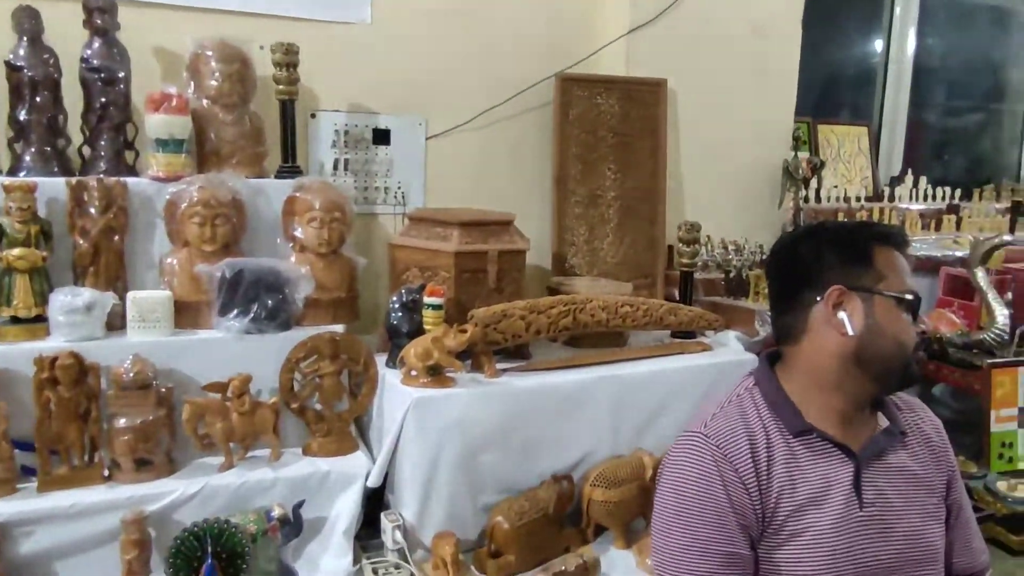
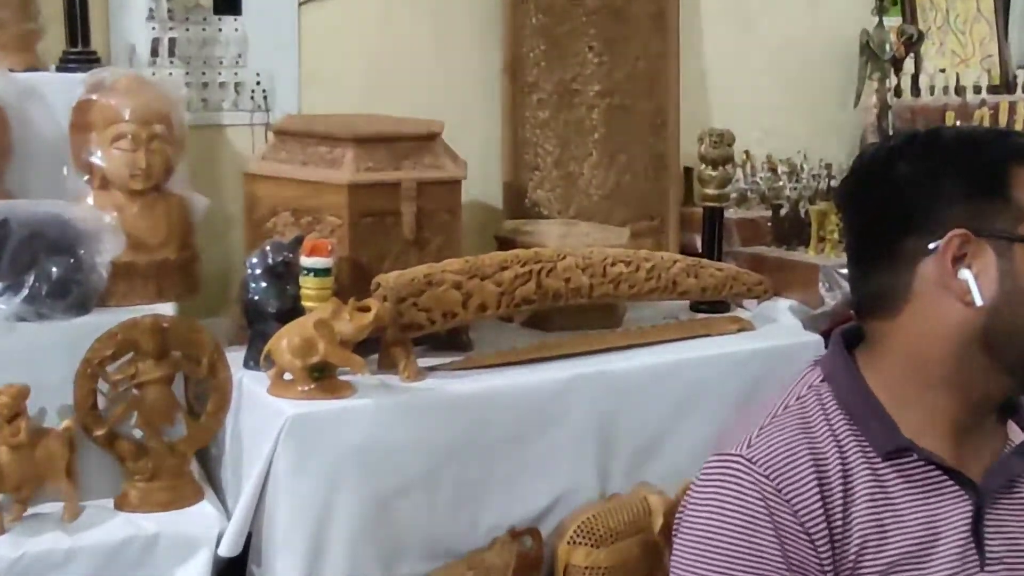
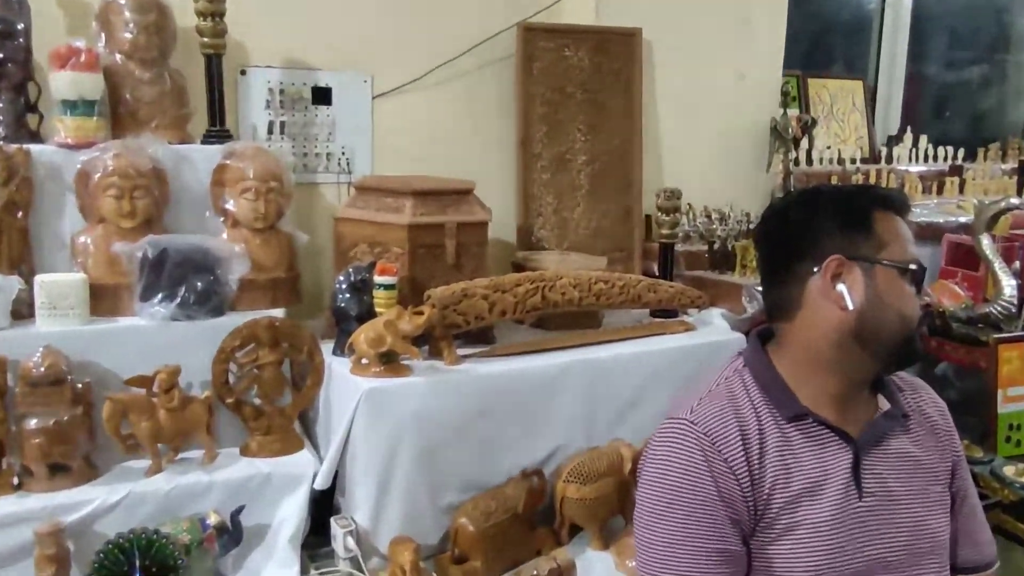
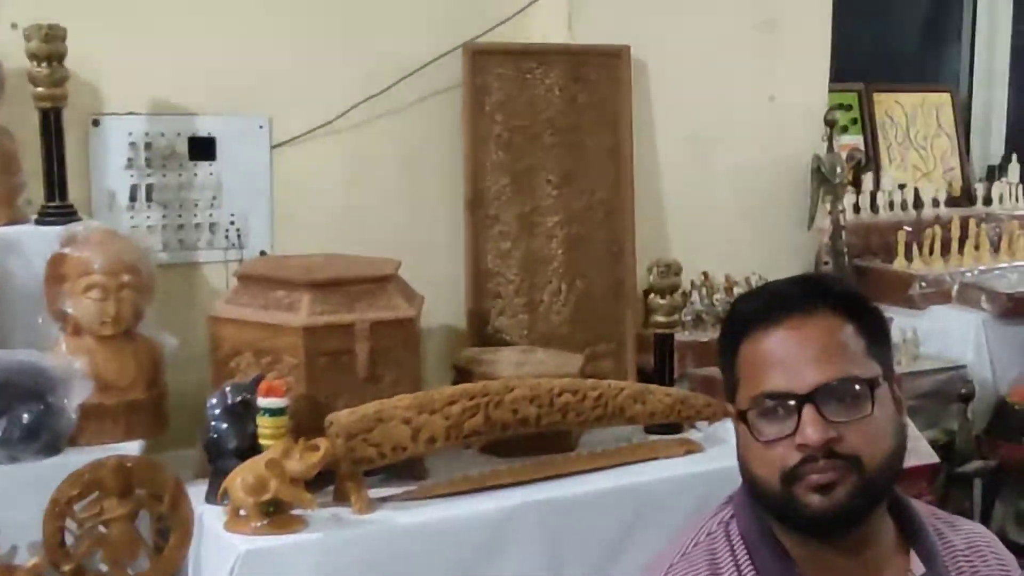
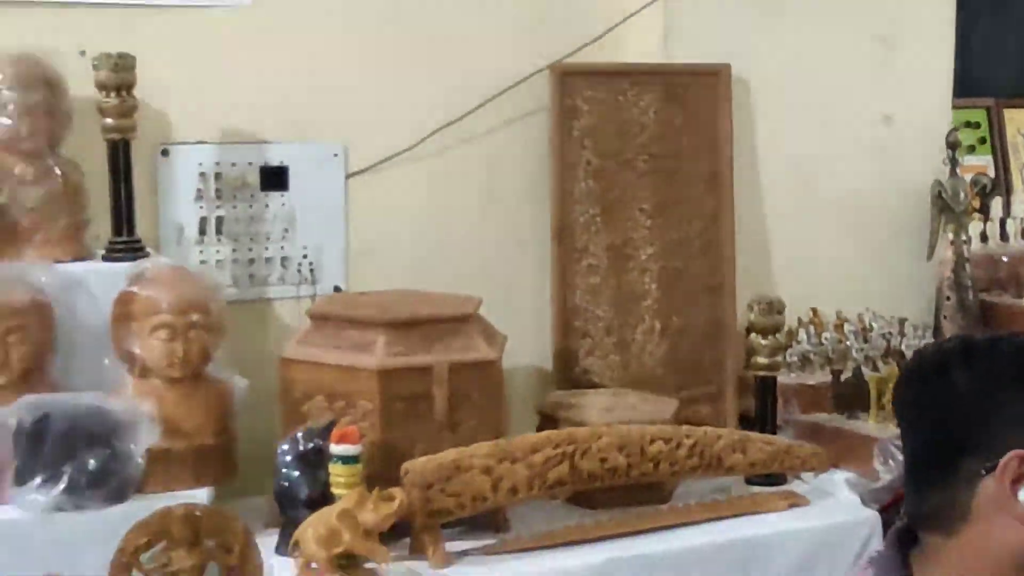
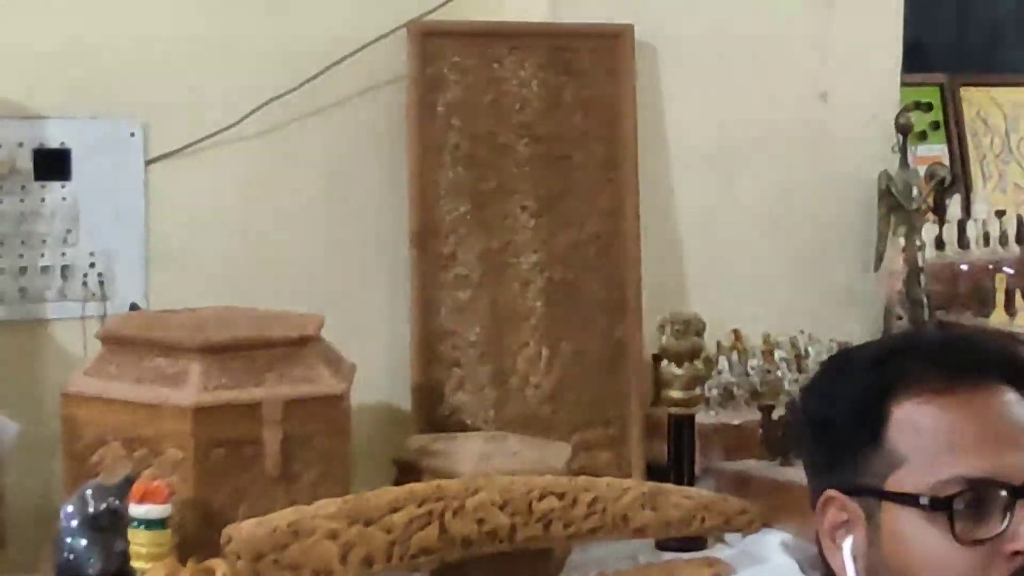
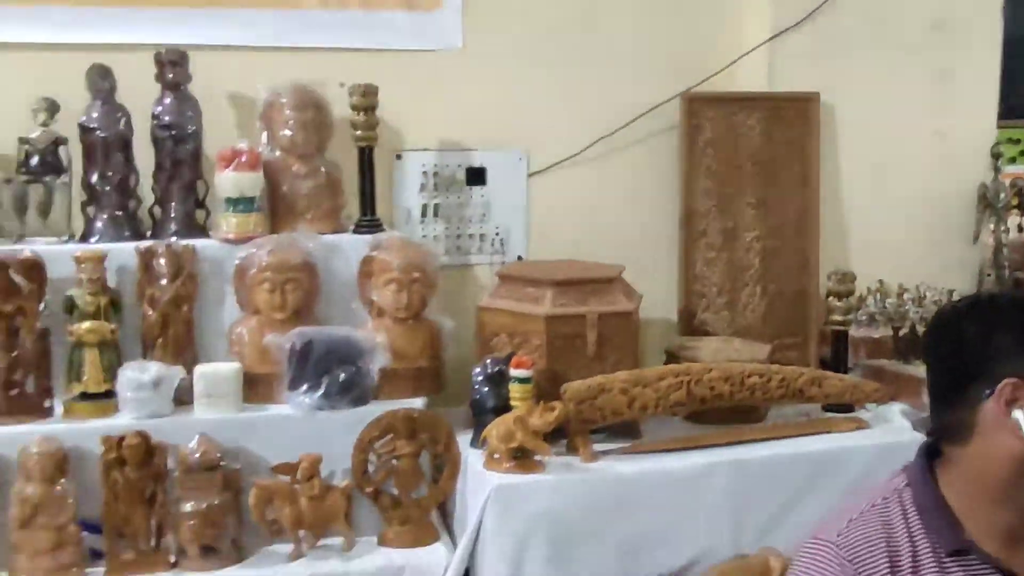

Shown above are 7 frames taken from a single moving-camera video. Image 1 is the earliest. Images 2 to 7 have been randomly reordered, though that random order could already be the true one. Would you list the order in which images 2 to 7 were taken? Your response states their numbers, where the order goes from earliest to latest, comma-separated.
3, 2, 4, 6, 5, 7
